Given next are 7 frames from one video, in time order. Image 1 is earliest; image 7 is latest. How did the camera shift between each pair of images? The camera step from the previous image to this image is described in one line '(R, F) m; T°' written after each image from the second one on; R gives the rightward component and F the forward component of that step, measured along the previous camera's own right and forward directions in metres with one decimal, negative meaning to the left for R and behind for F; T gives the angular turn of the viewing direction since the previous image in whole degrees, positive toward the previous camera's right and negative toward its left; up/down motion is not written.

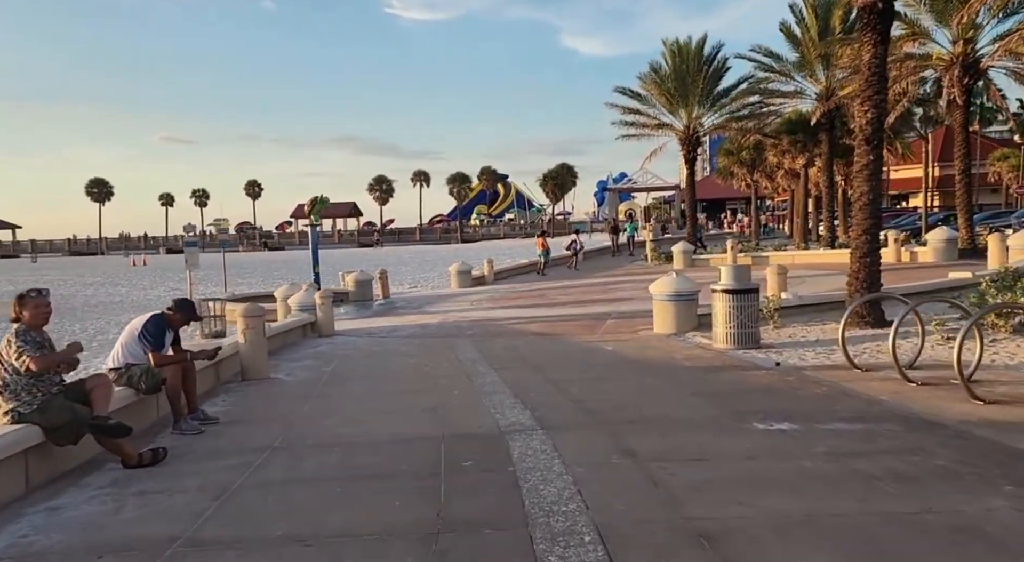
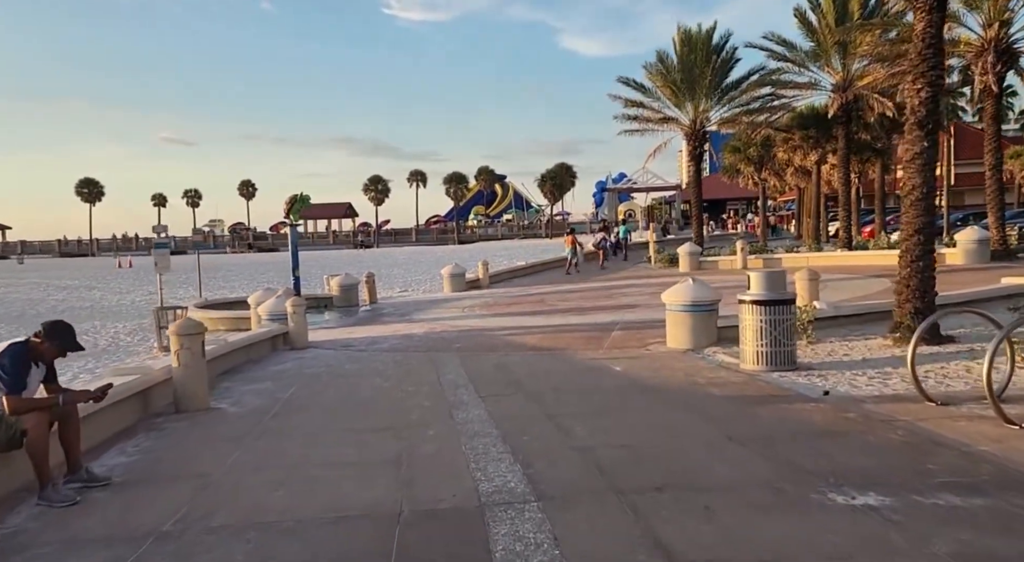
(+0.1, +1.6) m; 0°
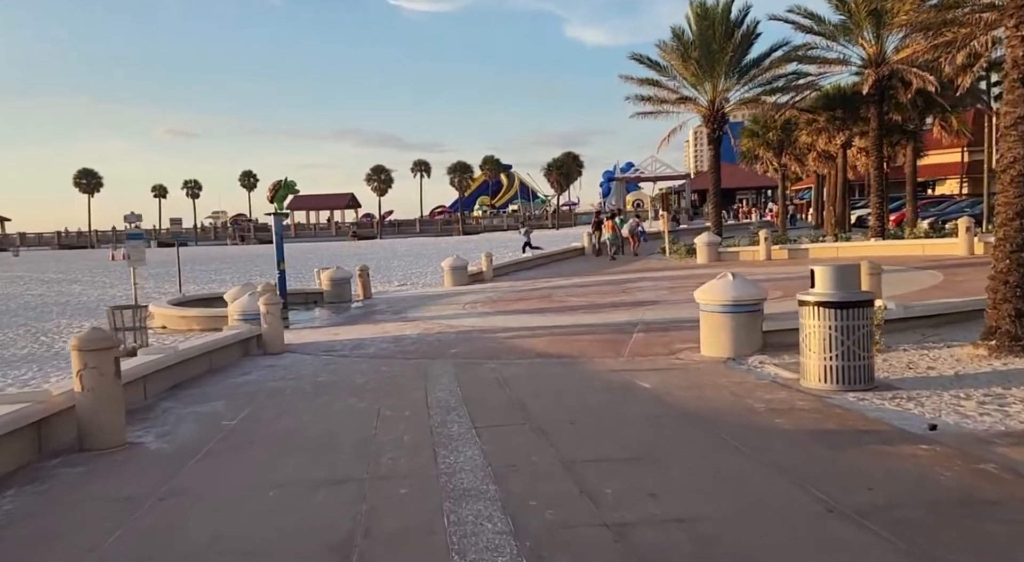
(0.0, +1.8) m; 0°
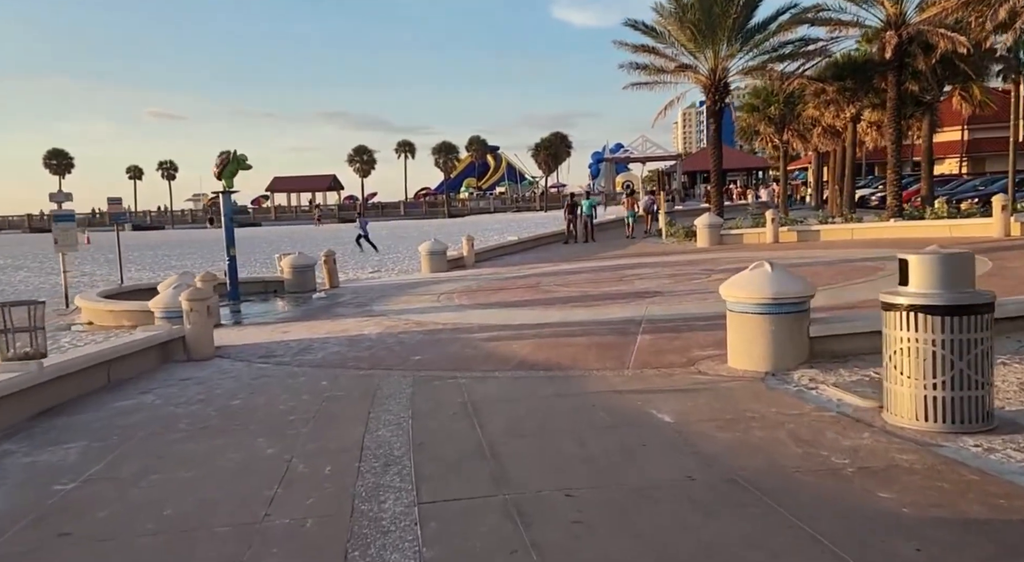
(+0.1, +2.2) m; +1°
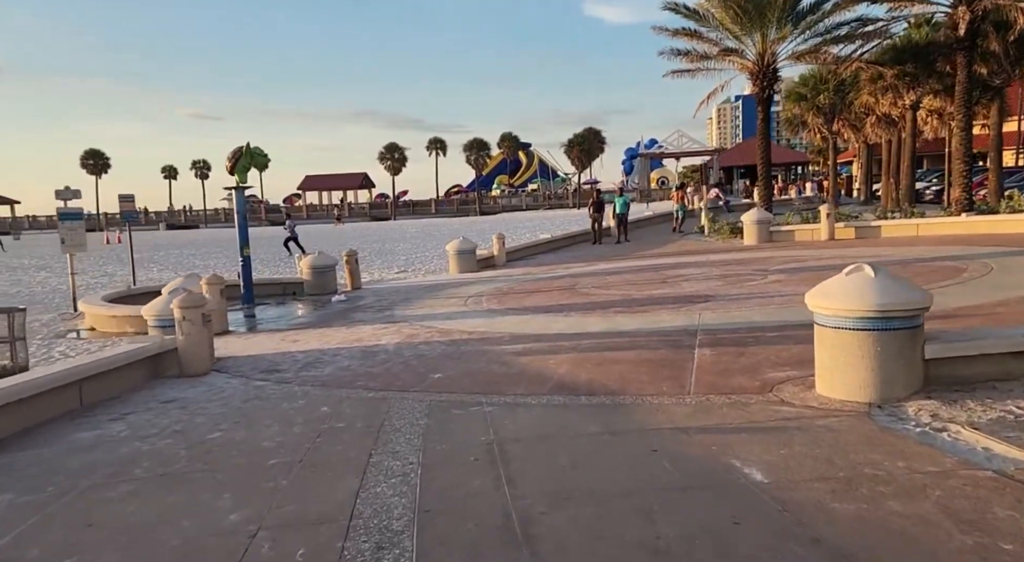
(0.0, +1.3) m; -2°
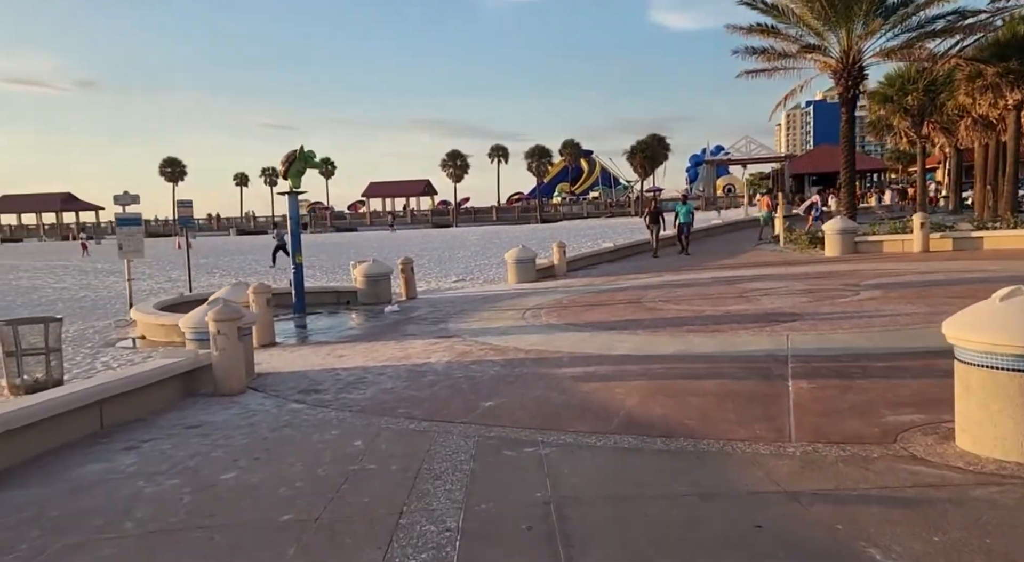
(0.0, +1.0) m; -4°
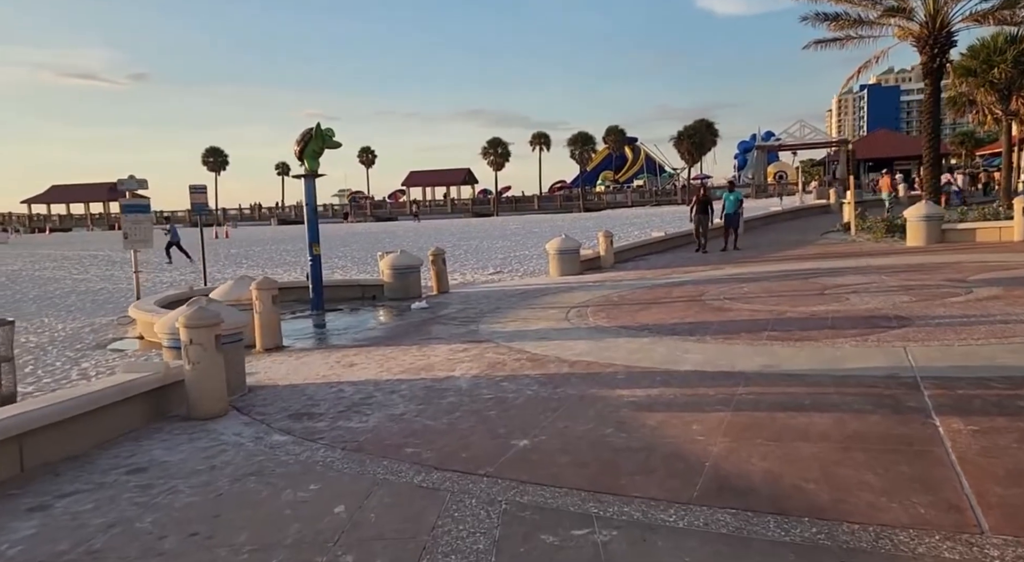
(0.0, +1.7) m; -3°
